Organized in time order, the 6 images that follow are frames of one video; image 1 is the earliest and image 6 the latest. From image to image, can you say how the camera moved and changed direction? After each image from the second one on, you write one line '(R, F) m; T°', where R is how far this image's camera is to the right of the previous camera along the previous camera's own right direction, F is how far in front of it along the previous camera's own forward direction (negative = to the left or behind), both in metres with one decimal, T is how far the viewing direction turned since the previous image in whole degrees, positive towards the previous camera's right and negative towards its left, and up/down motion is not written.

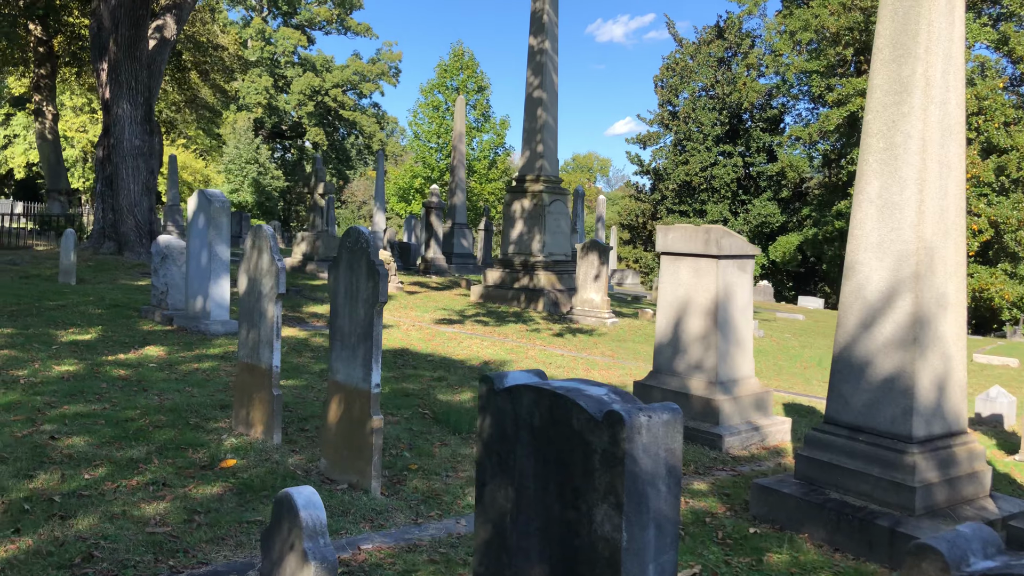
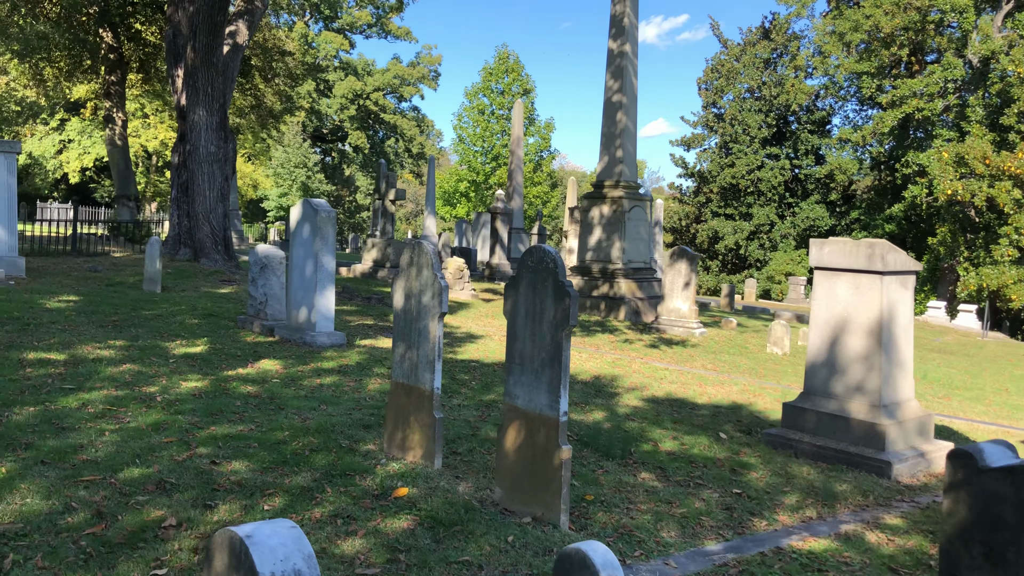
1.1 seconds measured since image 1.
(-0.8, +0.2) m; -2°
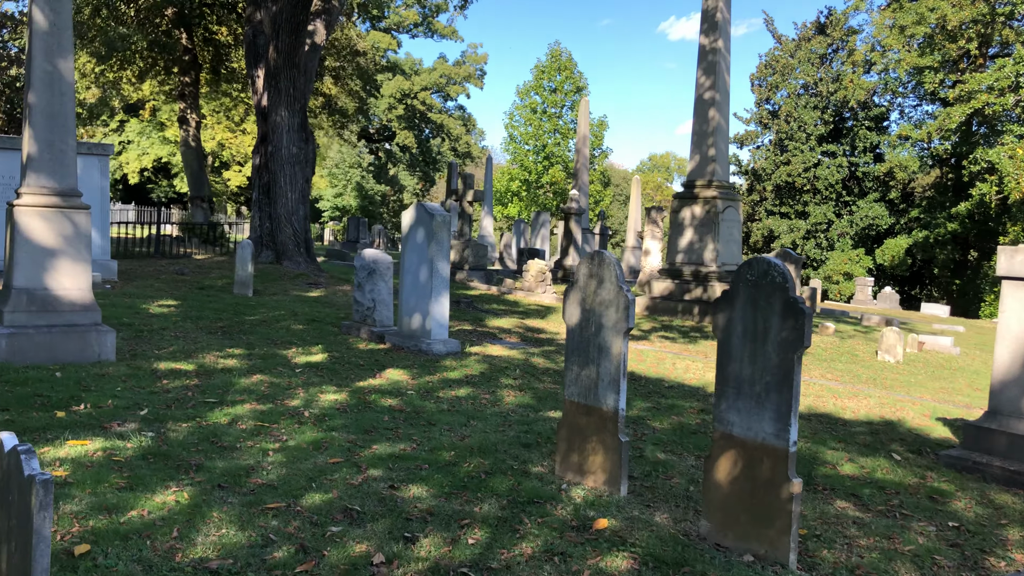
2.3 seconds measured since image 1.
(-0.8, +0.3) m; -3°
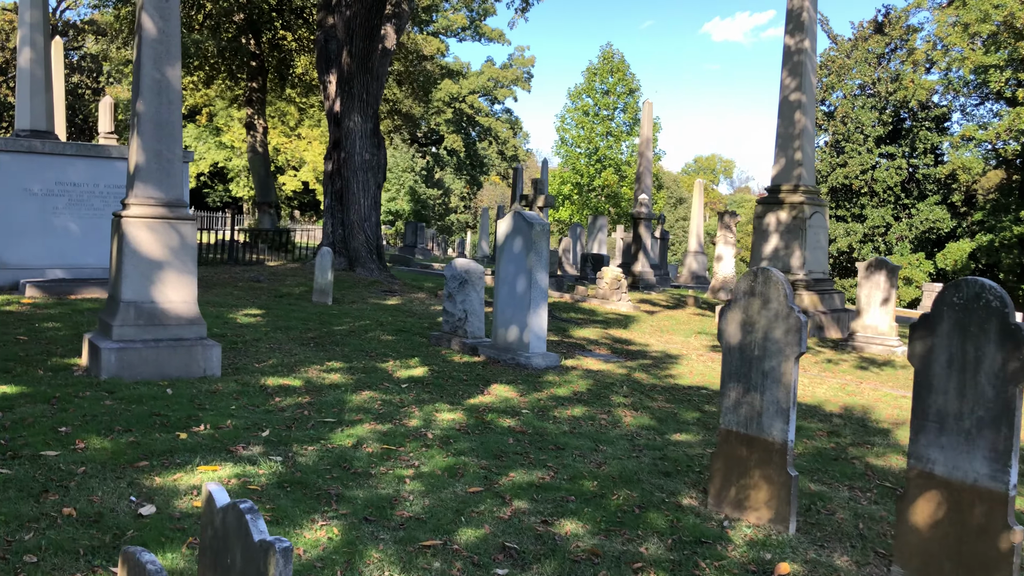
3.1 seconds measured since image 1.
(-0.6, +0.3) m; -3°
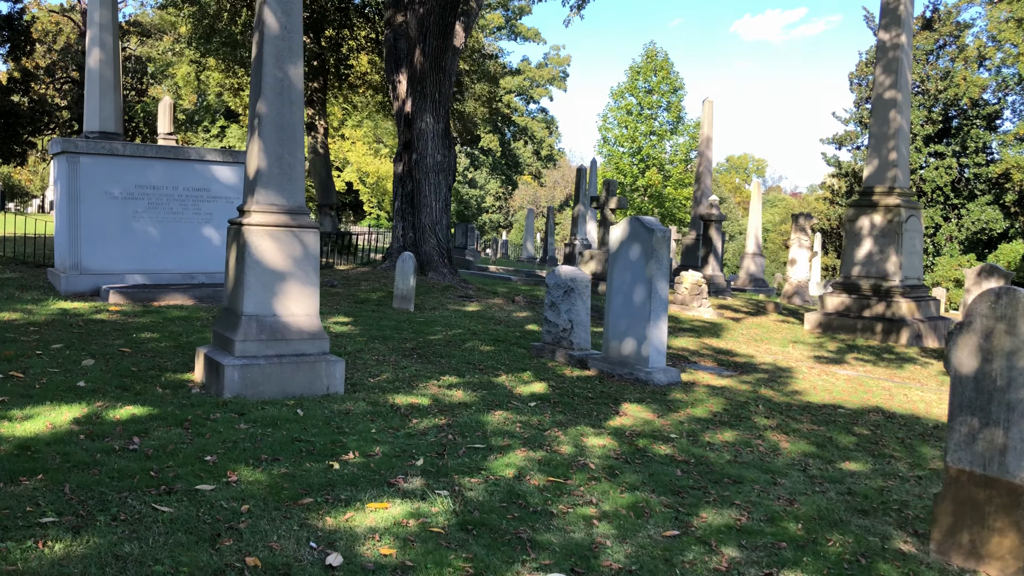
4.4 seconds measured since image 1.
(-0.8, +0.4) m; -2°
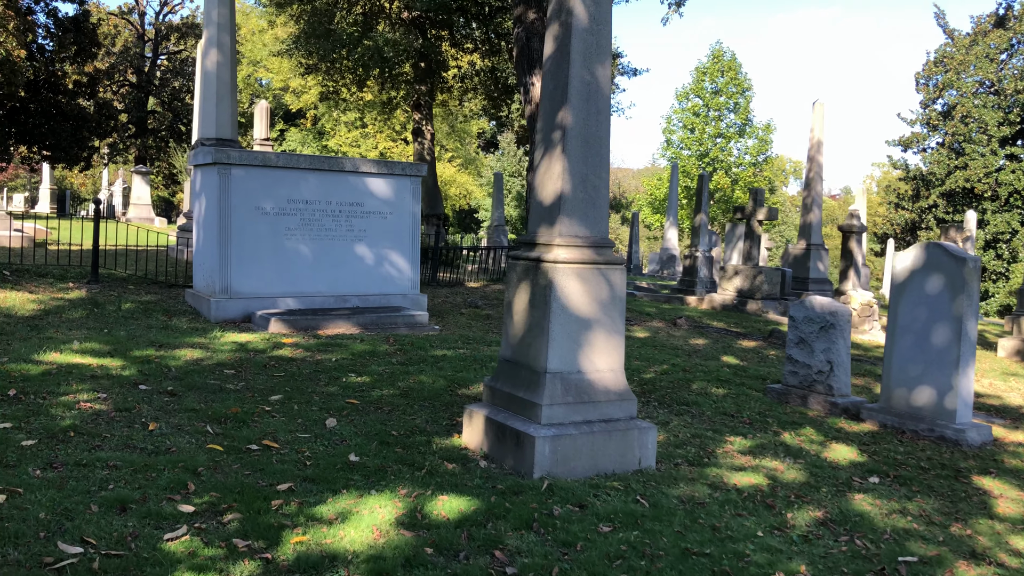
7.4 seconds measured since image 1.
(-1.8, +1.0) m; -2°
